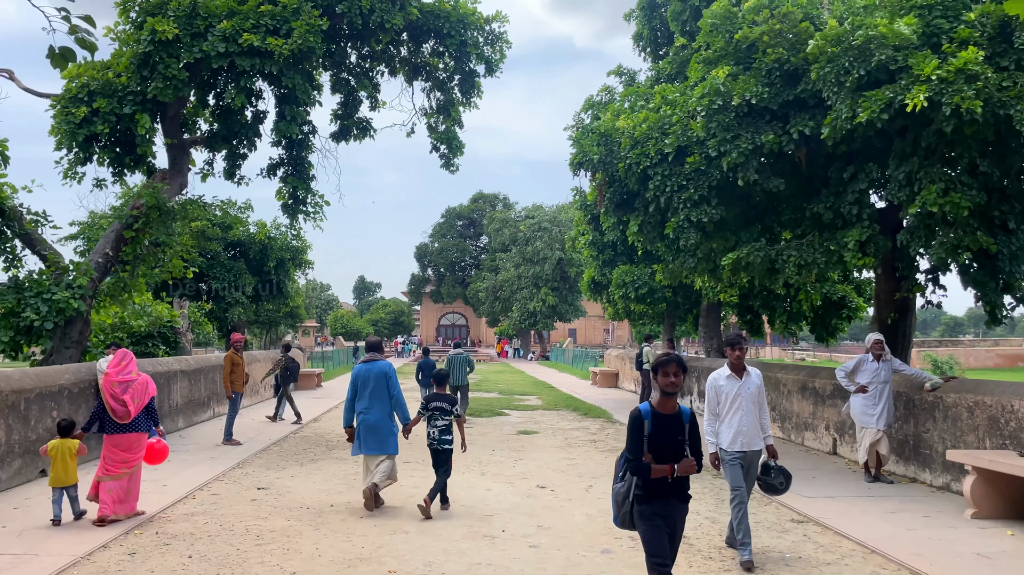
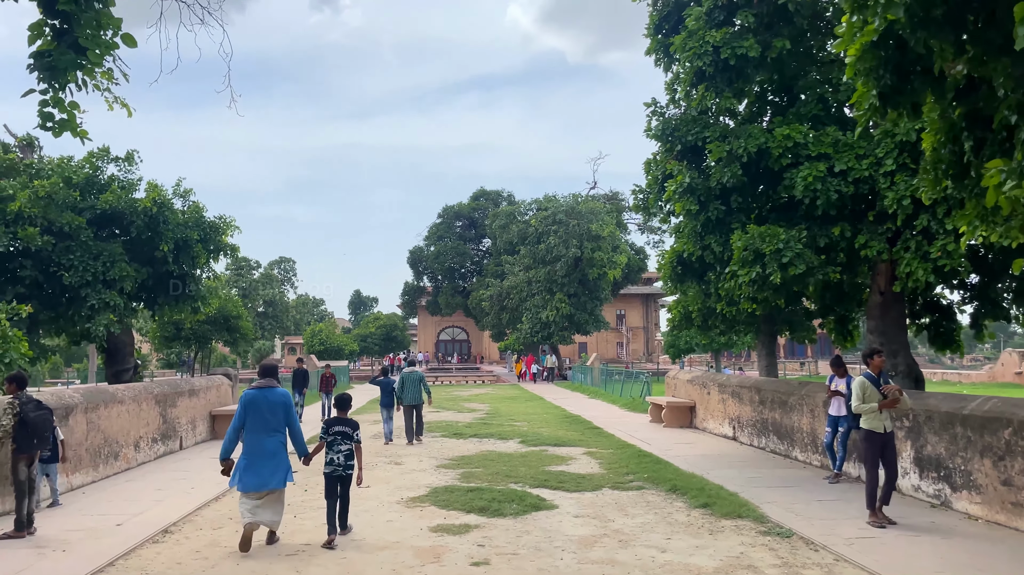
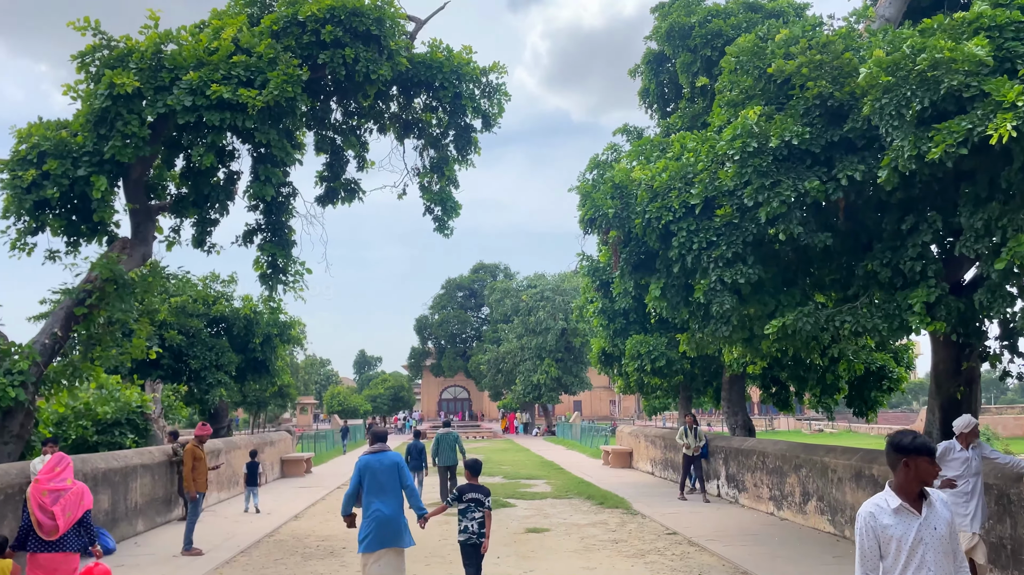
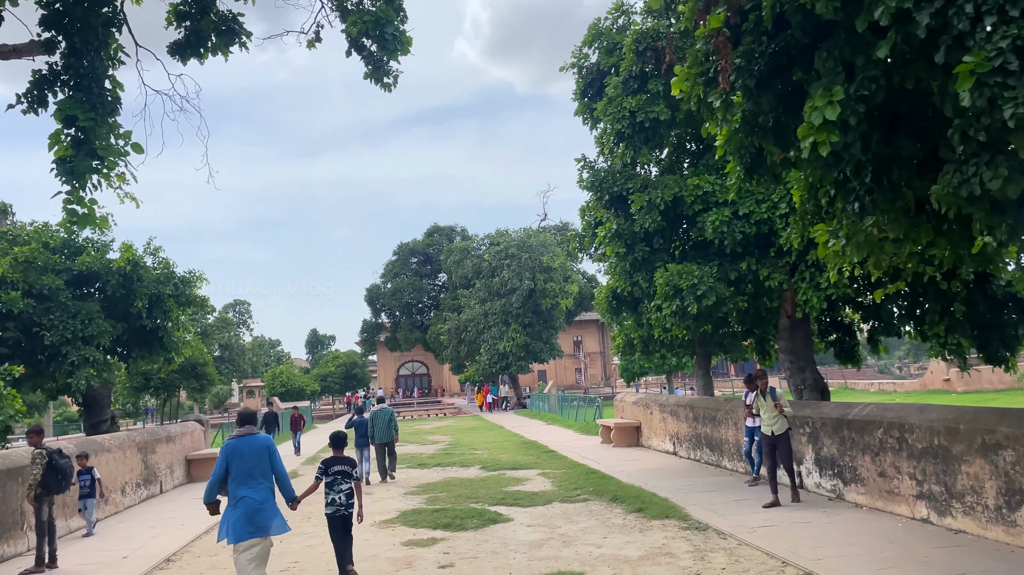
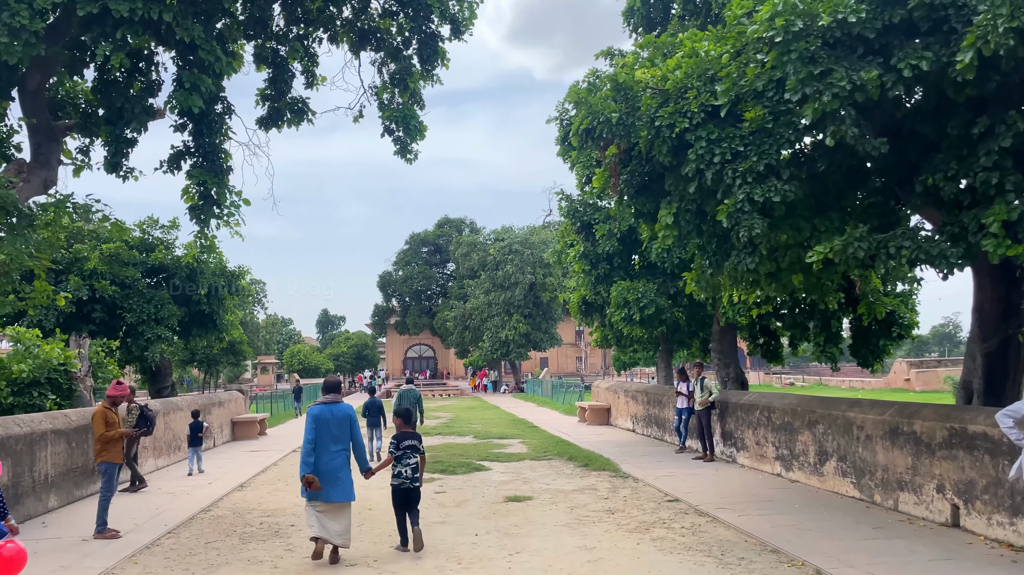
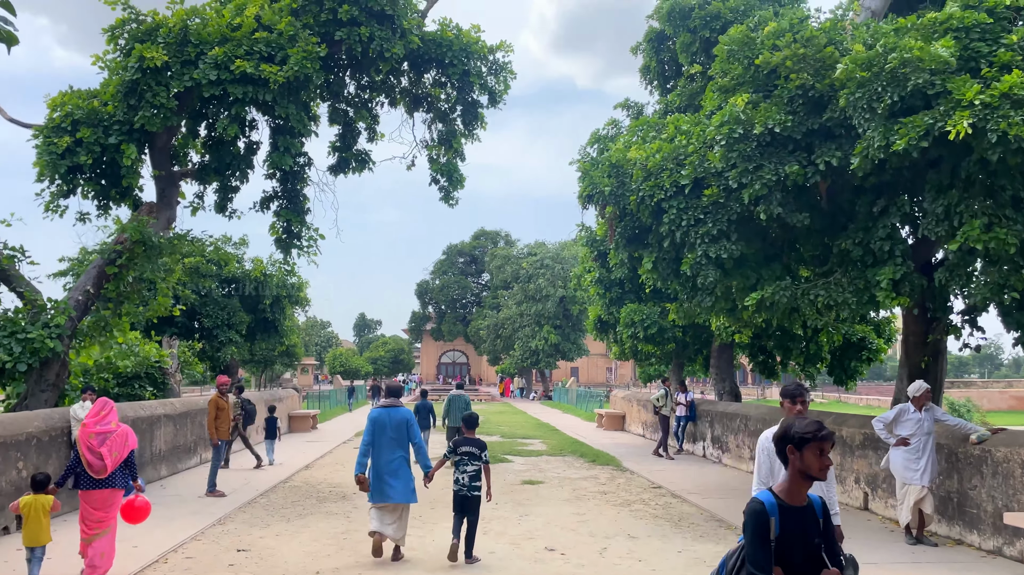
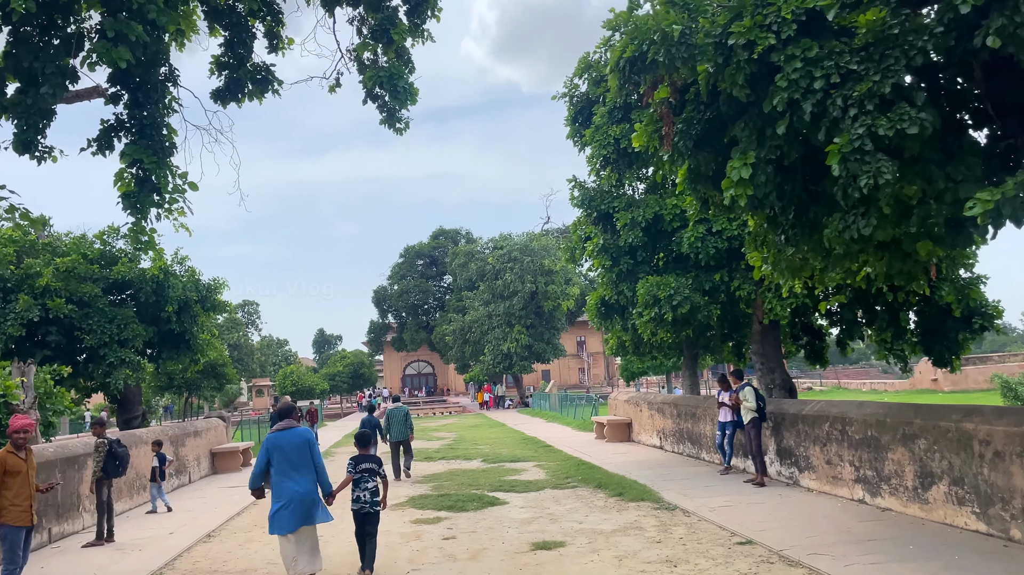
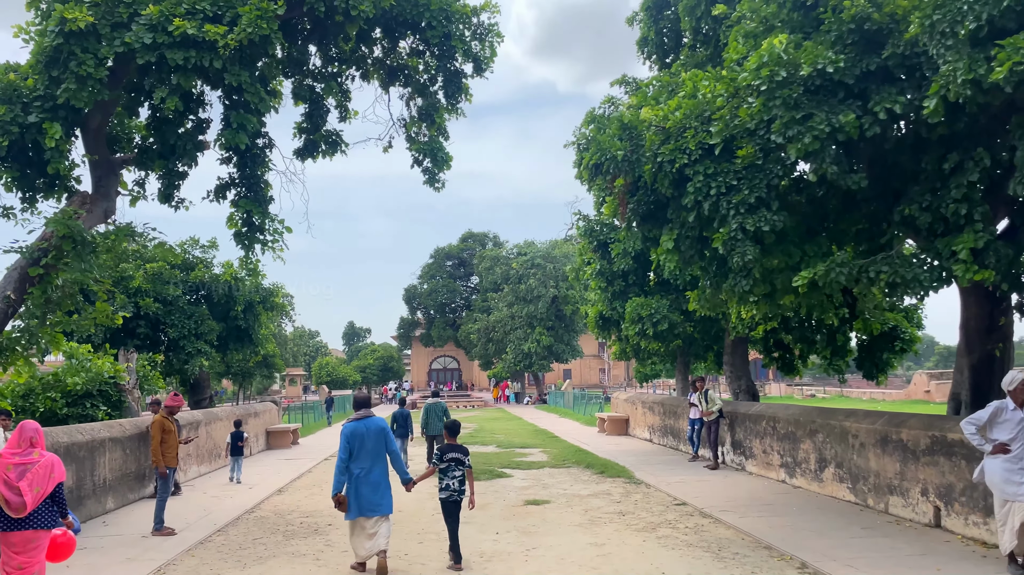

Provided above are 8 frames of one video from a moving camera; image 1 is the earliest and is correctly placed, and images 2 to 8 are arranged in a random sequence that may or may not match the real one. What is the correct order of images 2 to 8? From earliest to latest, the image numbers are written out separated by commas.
6, 3, 8, 5, 7, 4, 2
